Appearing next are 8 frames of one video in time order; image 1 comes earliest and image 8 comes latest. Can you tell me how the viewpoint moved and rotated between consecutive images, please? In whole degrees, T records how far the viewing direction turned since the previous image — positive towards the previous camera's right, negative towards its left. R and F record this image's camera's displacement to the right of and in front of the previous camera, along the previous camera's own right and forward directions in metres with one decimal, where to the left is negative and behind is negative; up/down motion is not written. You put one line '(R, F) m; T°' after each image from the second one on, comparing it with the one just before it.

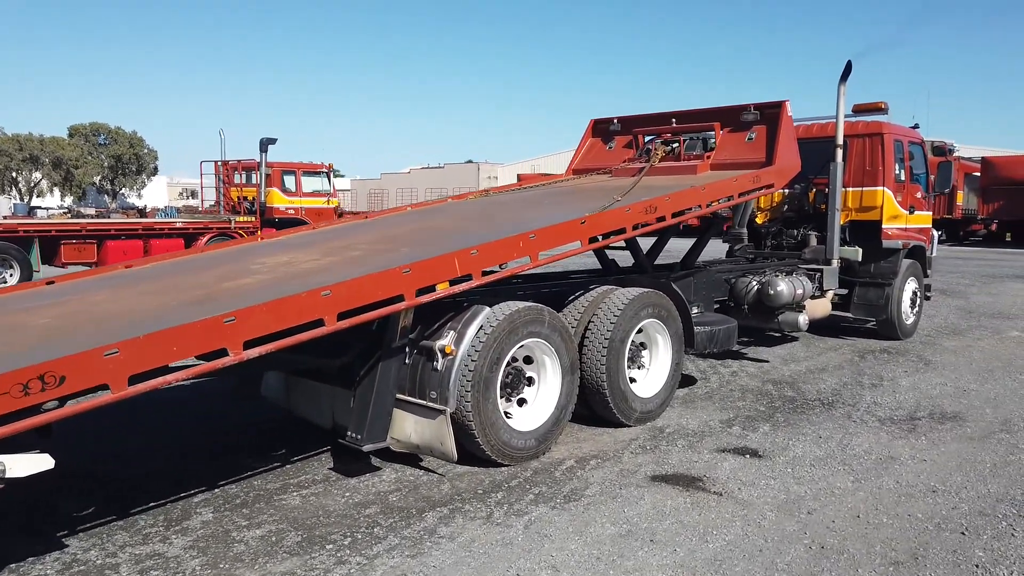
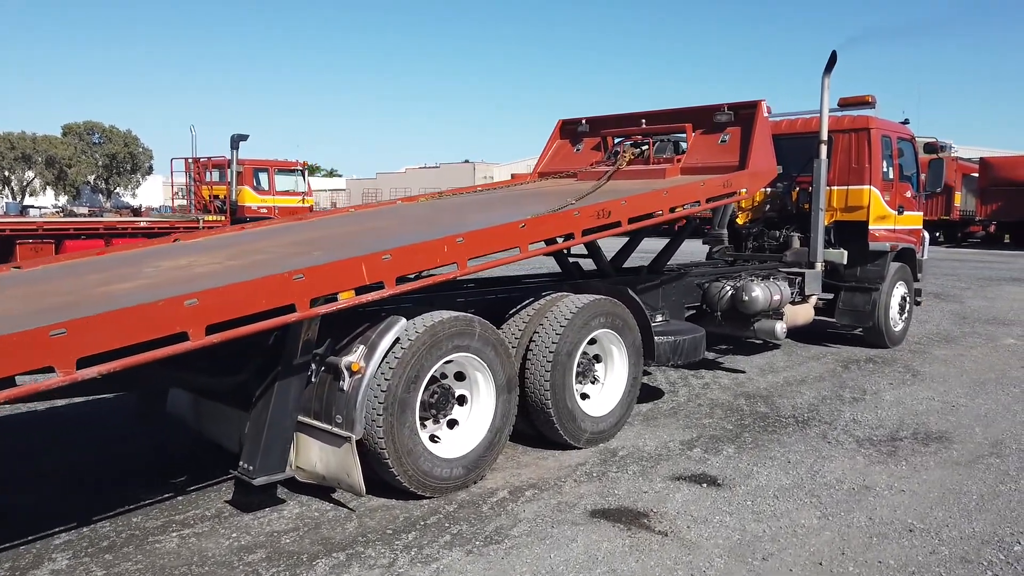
(+0.4, +0.6) m; 0°
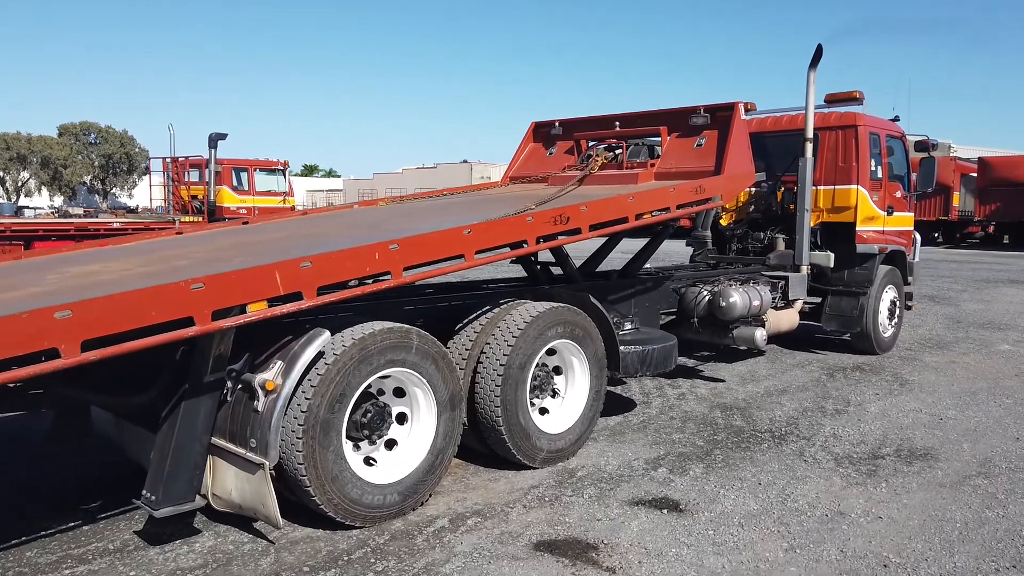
(+0.3, +0.4) m; 0°
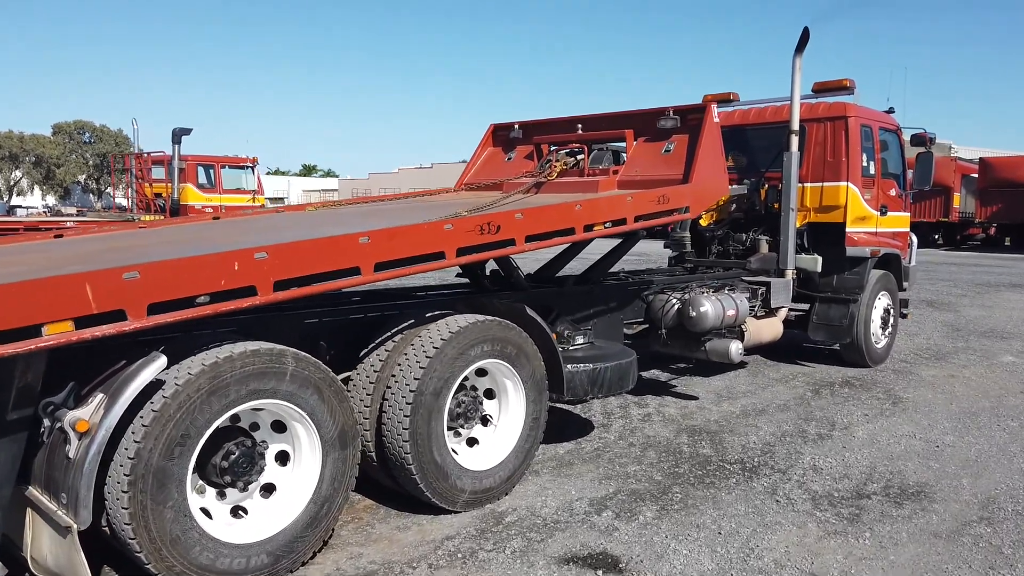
(+0.4, +0.8) m; 0°
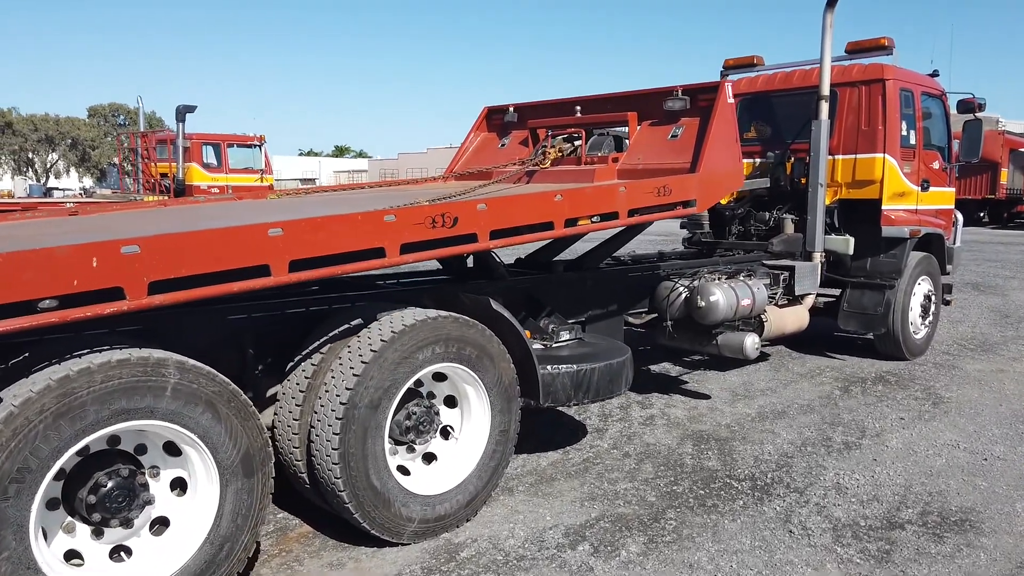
(+0.3, +0.7) m; -2°
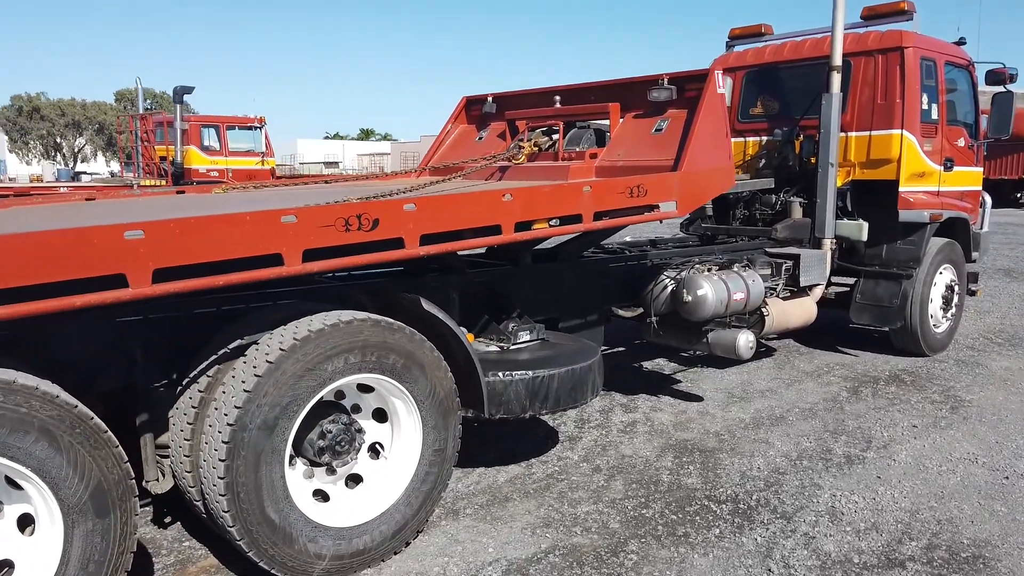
(+0.4, +0.5) m; -2°
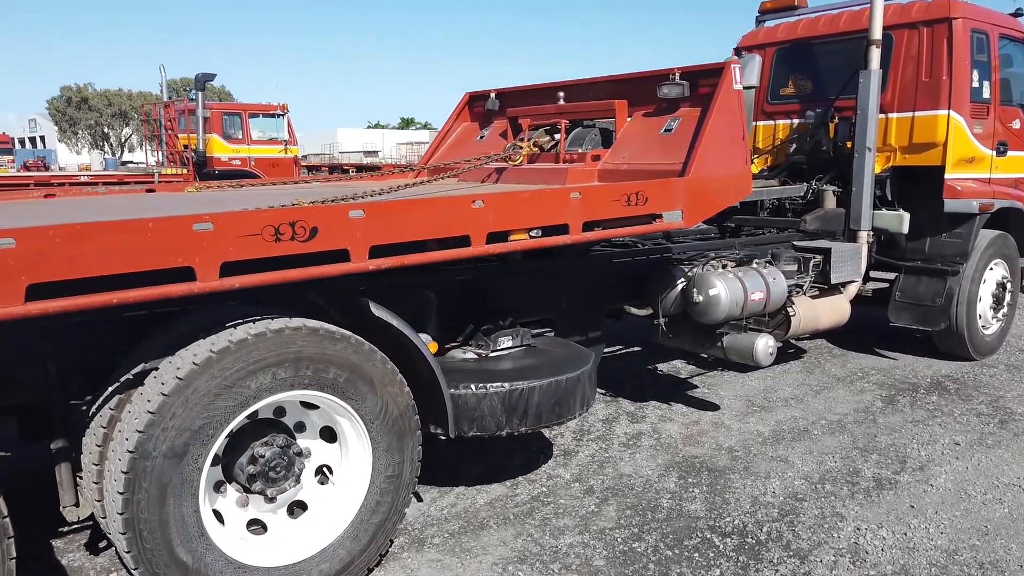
(+0.3, +0.5) m; -3°
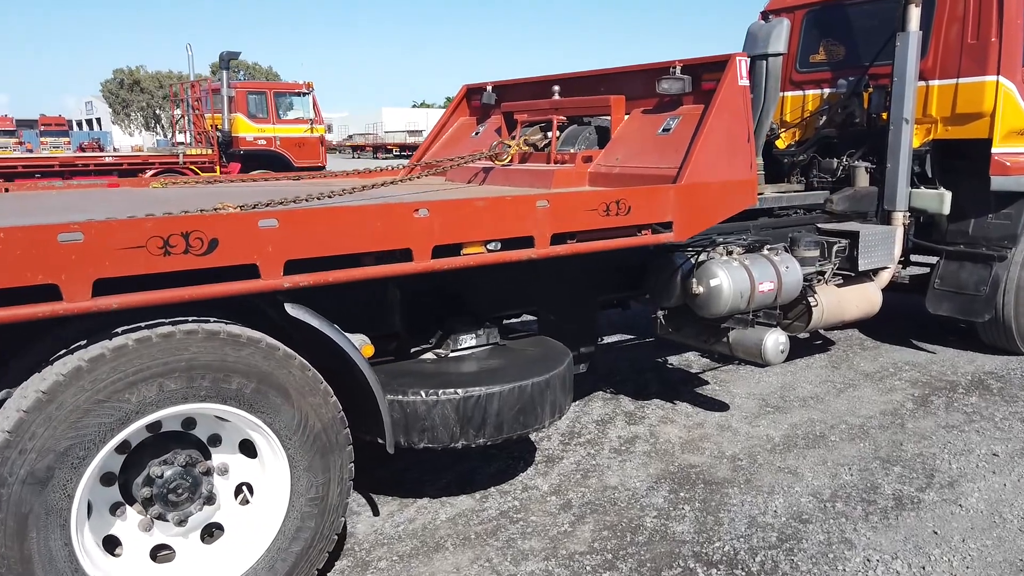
(+0.3, +0.4) m; -3°
